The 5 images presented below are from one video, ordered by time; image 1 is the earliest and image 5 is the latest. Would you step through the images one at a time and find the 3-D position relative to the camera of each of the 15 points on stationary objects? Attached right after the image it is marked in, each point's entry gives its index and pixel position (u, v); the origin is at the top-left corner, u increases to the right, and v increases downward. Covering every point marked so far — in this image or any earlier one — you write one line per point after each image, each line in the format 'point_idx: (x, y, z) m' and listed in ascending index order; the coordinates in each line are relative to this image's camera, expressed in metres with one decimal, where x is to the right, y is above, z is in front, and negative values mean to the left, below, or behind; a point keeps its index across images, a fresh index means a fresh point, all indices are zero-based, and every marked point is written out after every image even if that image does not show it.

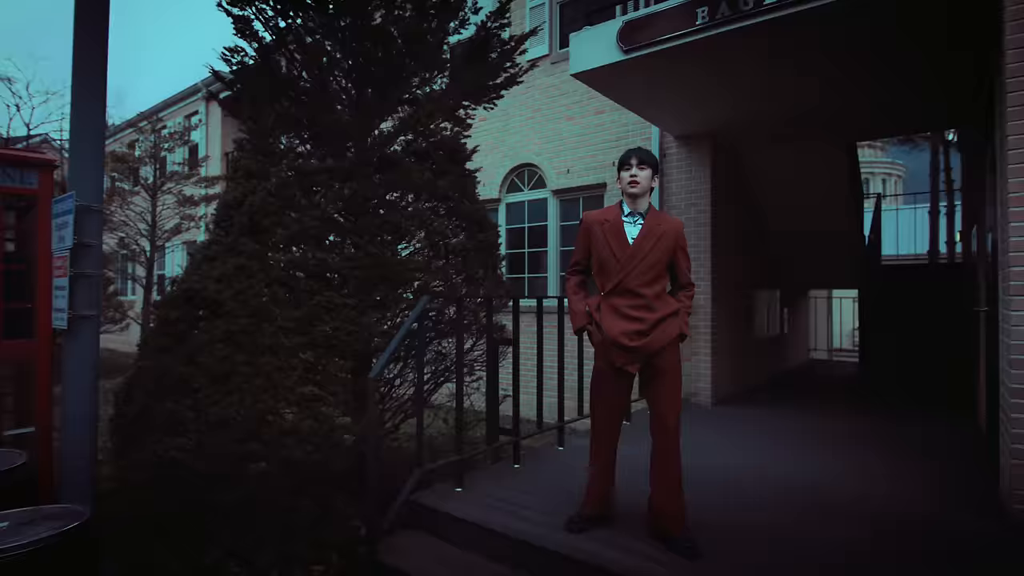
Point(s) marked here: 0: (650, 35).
0: (+1.0, +1.8, +3.9) m
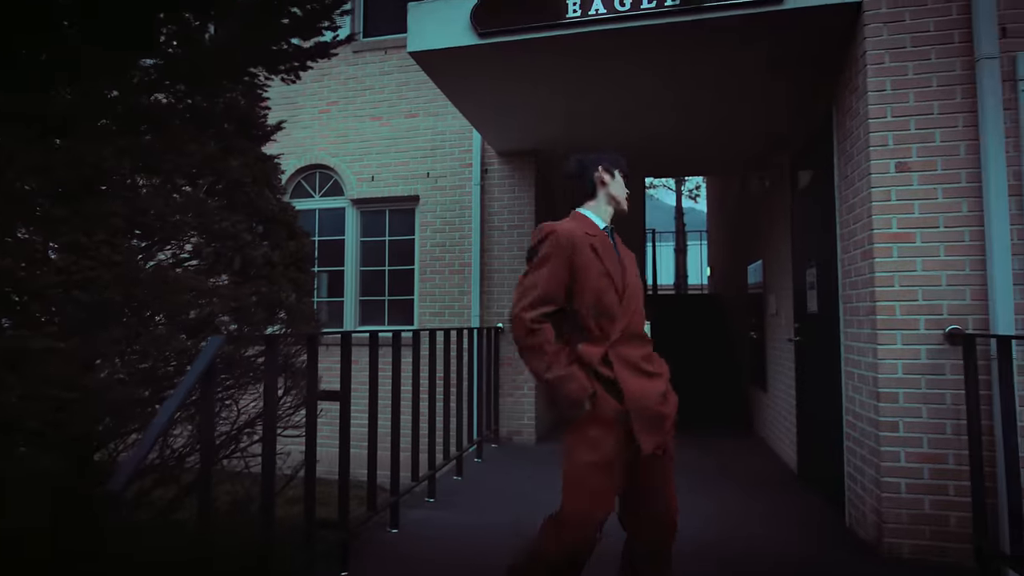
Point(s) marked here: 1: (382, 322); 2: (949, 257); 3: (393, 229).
0: (0.0, +1.6, +3.3) m
1: (-1.3, -0.3, +5.7) m
2: (+2.1, +0.1, +2.7) m
3: (-1.2, +0.6, +5.7) m
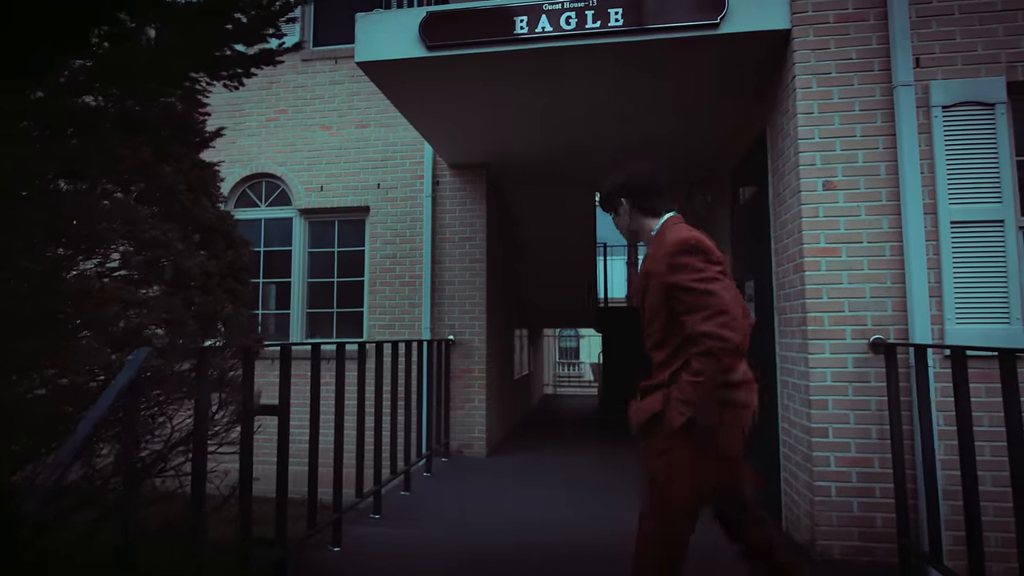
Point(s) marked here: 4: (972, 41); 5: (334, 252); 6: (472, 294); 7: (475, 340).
0: (-0.3, +1.5, +3.3) m
1: (-1.8, -0.5, +5.6) m
2: (+1.8, +0.1, +2.8) m
3: (-1.7, +0.5, +5.6) m
4: (+2.4, +1.3, +2.9) m
5: (-1.8, +0.4, +5.7) m
6: (-0.4, -0.1, +5.2) m
7: (-0.3, -0.5, +5.2) m
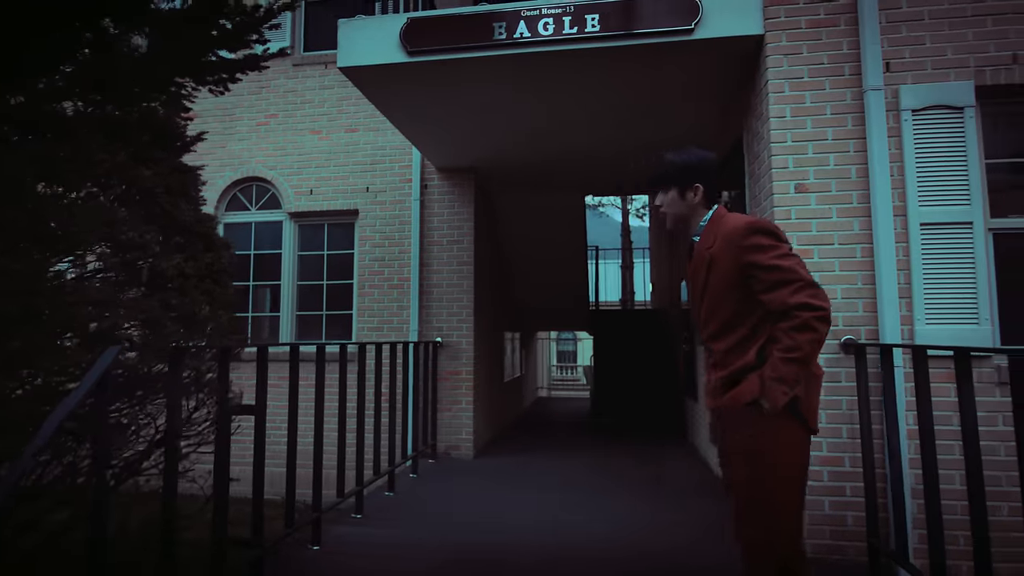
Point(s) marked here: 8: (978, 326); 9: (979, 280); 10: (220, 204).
0: (-0.4, +1.5, +3.4) m
1: (-2.0, -0.5, +5.6) m
2: (+1.7, +0.1, +2.9) m
3: (-1.8, +0.5, +5.7) m
4: (+2.2, +1.3, +2.9) m
5: (-1.9, +0.3, +5.7) m
6: (-0.5, -0.1, +5.3) m
7: (-0.5, -0.5, +5.3) m
8: (+2.3, -0.2, +2.8) m
9: (+2.3, 0.0, +2.8) m
10: (-3.0, +0.9, +5.8) m
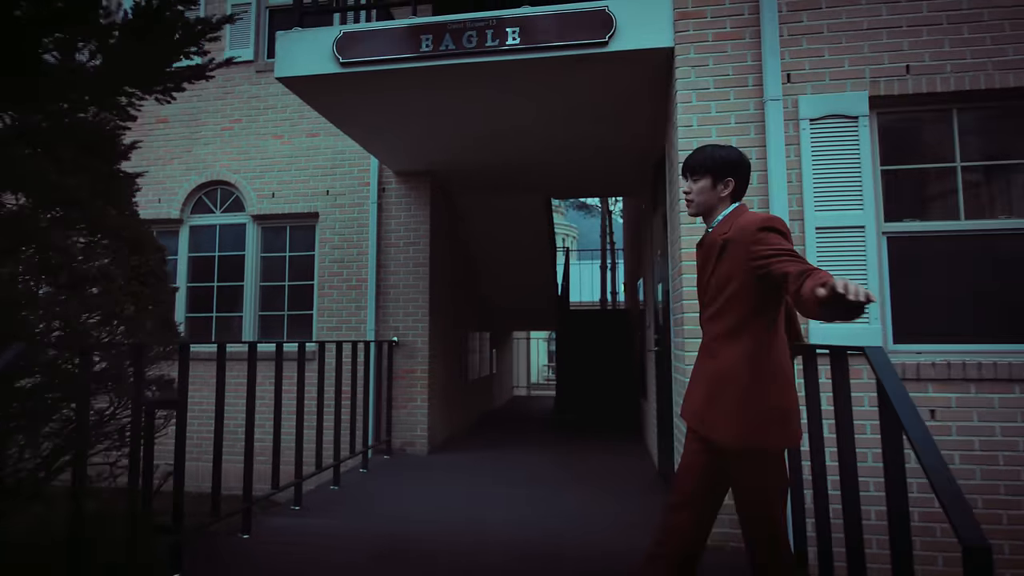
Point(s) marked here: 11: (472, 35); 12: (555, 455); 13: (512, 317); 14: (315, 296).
0: (-0.9, +1.5, +3.5) m
1: (-2.4, -0.5, +5.8) m
2: (+1.3, +0.1, +3.0) m
3: (-2.3, +0.4, +5.8) m
4: (+1.8, +1.3, +3.0) m
5: (-2.4, +0.3, +5.8) m
6: (-0.9, -0.1, +5.4) m
7: (-0.9, -0.5, +5.4) m
8: (+1.9, -0.2, +2.9) m
9: (+1.9, 0.0, +2.9) m
10: (-3.5, +0.9, +5.9) m
11: (-0.2, +1.5, +3.4) m
12: (+0.4, -1.7, +5.8) m
13: (0.0, -0.5, +8.5) m
14: (-2.0, -0.1, +5.7) m
